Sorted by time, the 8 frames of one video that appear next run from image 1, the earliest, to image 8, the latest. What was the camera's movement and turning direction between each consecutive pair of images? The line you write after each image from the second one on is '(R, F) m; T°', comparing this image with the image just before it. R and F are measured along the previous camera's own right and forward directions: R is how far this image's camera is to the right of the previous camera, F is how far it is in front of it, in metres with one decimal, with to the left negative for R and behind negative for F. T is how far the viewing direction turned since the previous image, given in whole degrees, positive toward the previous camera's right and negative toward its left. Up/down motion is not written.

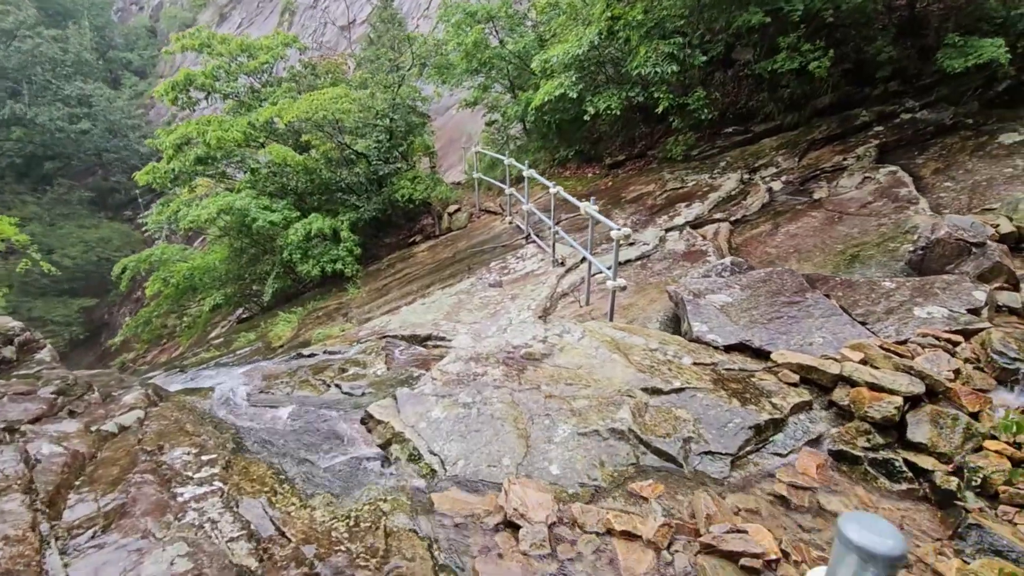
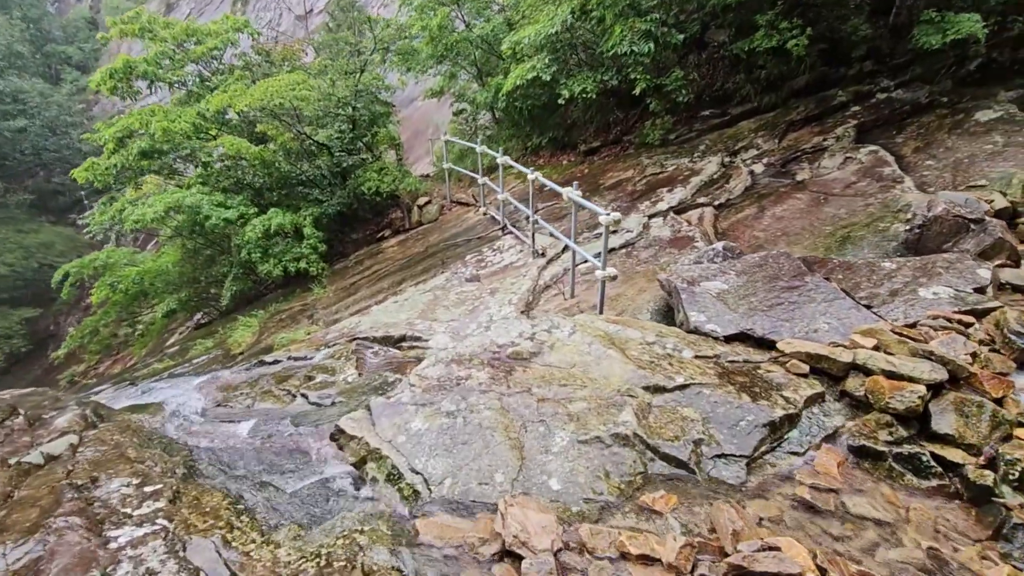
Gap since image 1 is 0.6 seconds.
(-0.1, +0.3) m; +3°
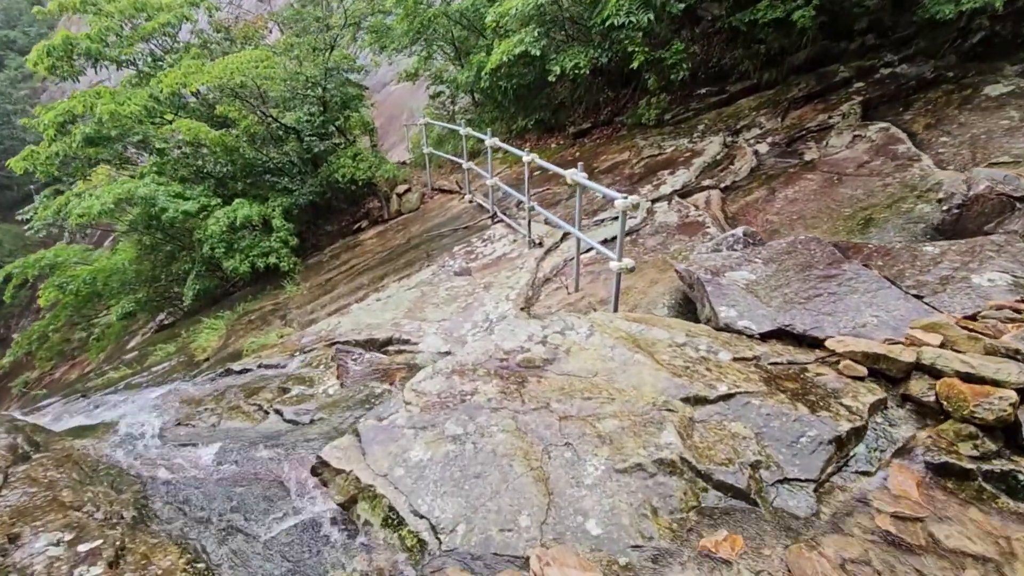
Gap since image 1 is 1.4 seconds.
(-0.2, +0.4) m; +3°
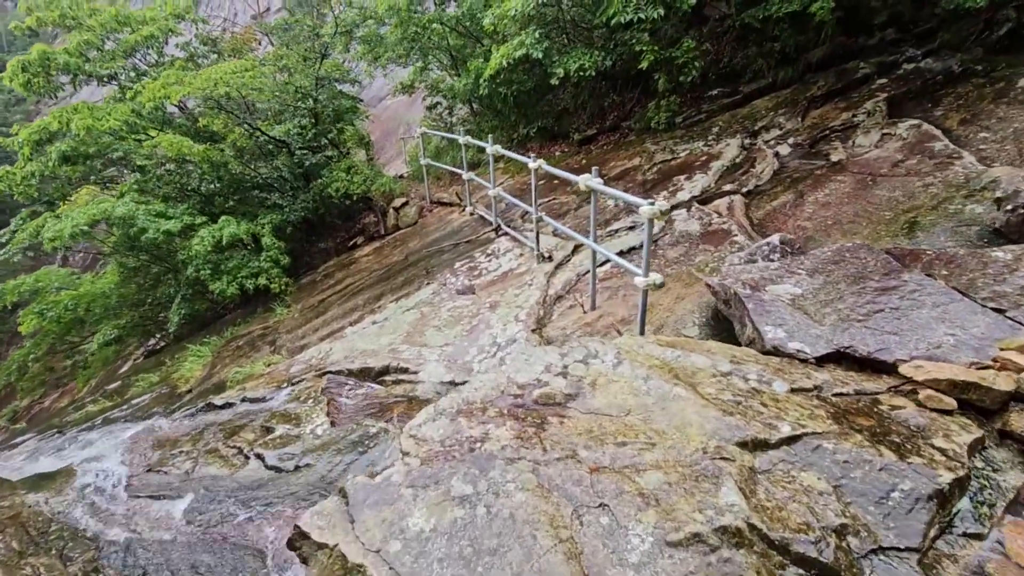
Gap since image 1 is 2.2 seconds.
(-0.1, +0.4) m; 0°
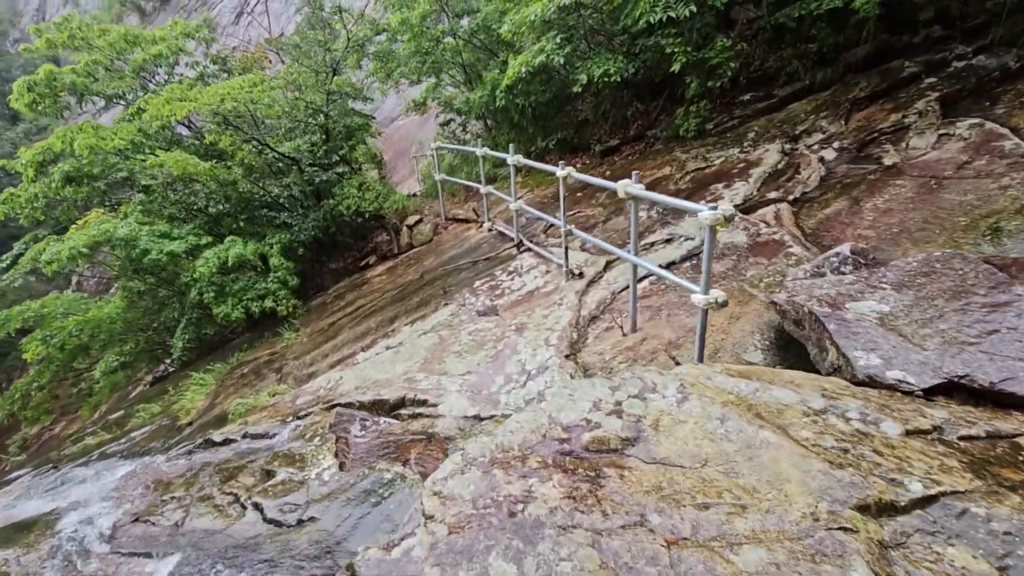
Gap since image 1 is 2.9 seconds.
(-0.1, +0.4) m; -1°
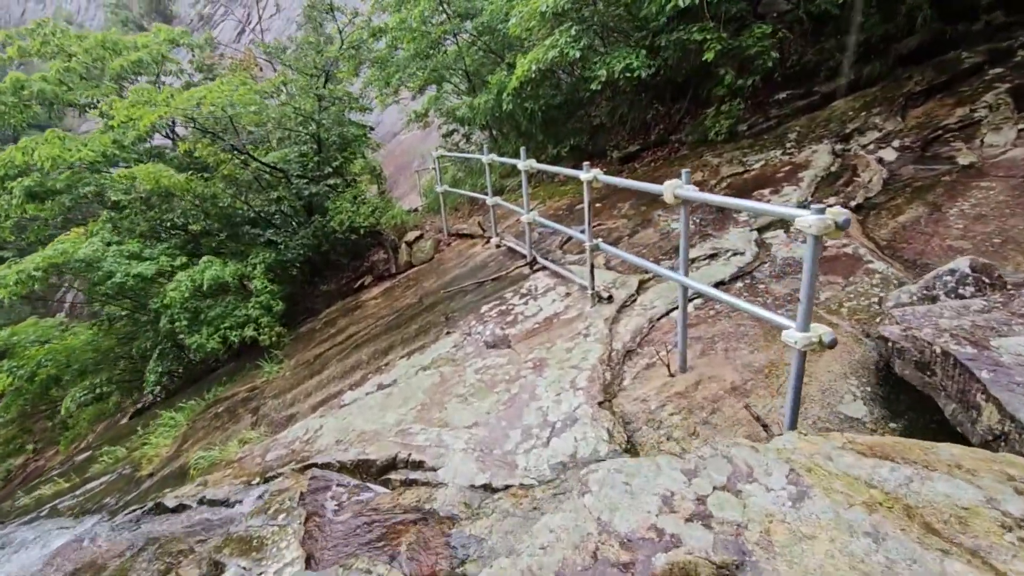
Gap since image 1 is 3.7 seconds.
(-0.1, +0.6) m; -1°
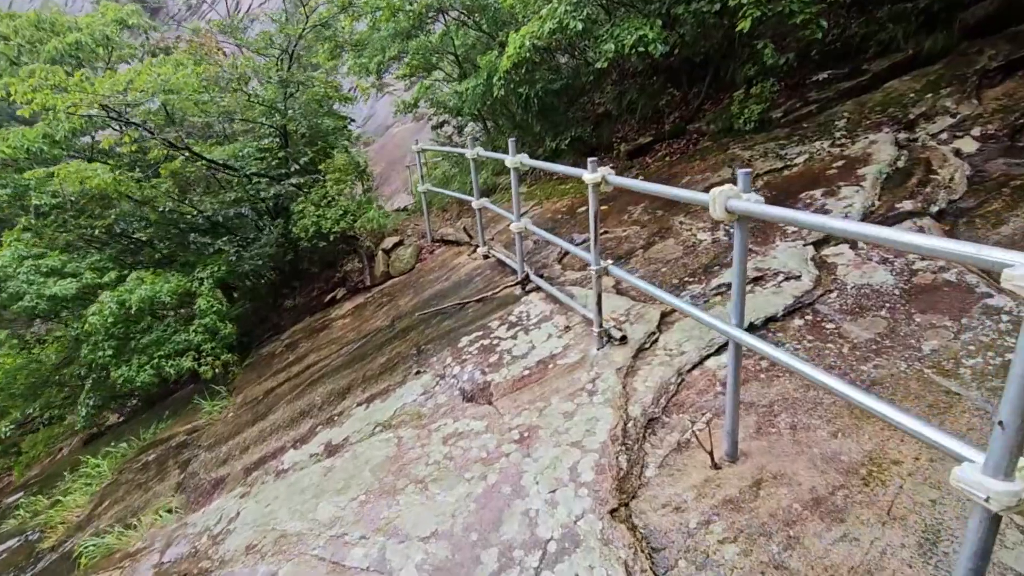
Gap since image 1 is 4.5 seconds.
(+0.1, +0.8) m; 0°
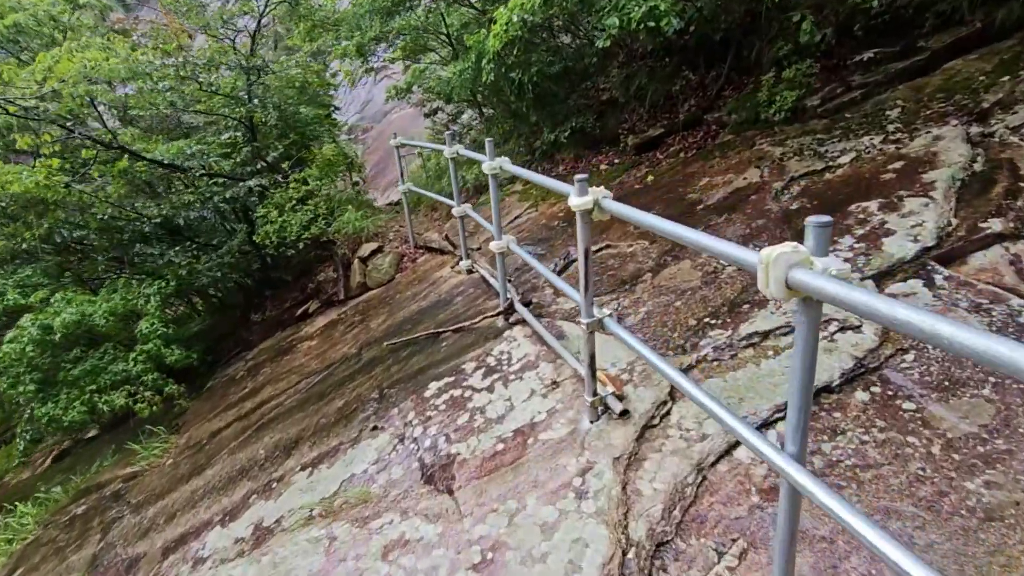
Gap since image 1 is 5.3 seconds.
(+0.2, +0.6) m; -1°
